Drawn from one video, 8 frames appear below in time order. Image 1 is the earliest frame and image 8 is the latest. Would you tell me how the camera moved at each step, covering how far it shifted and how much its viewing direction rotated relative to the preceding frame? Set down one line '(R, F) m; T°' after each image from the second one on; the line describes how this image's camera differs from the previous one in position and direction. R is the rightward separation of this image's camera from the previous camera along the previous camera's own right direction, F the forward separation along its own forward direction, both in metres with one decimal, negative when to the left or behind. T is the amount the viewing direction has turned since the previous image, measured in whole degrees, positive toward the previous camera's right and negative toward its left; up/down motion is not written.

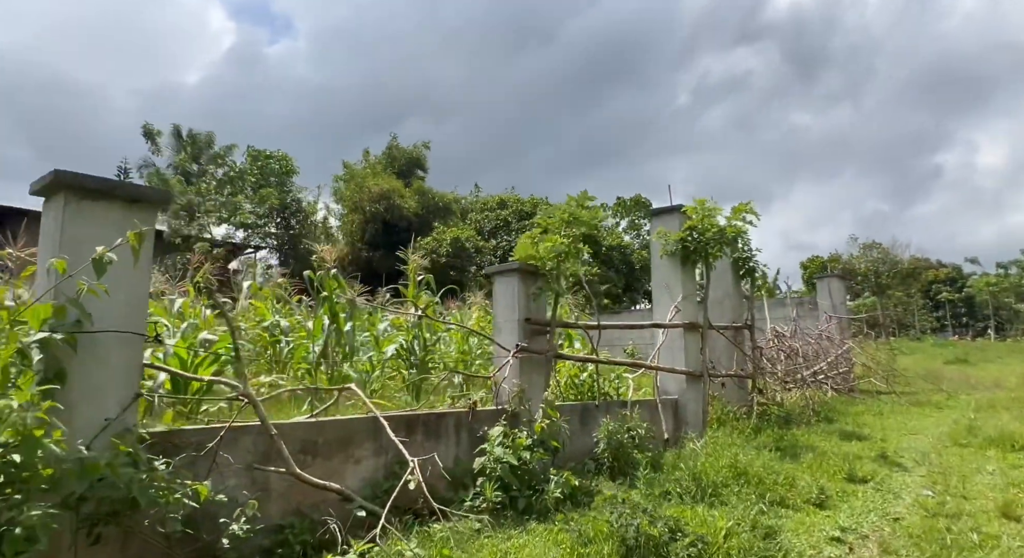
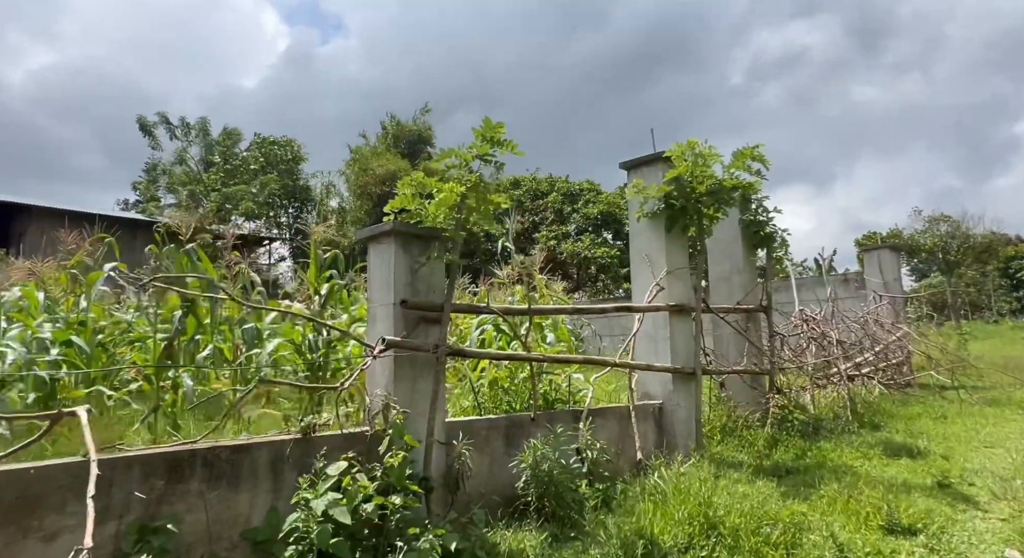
(+0.8, +1.3) m; -4°
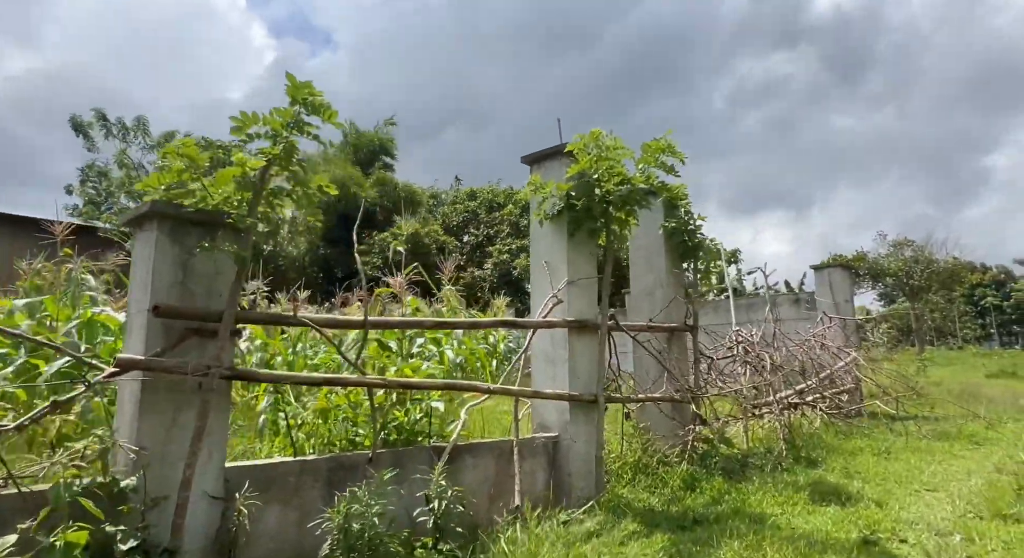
(+0.6, +0.6) m; +2°
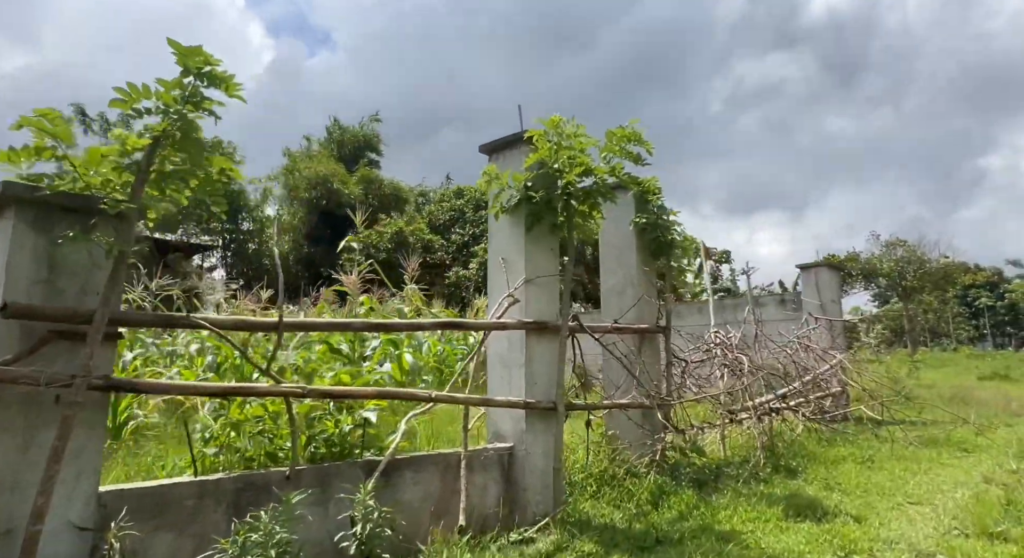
(+0.2, +0.3) m; 0°
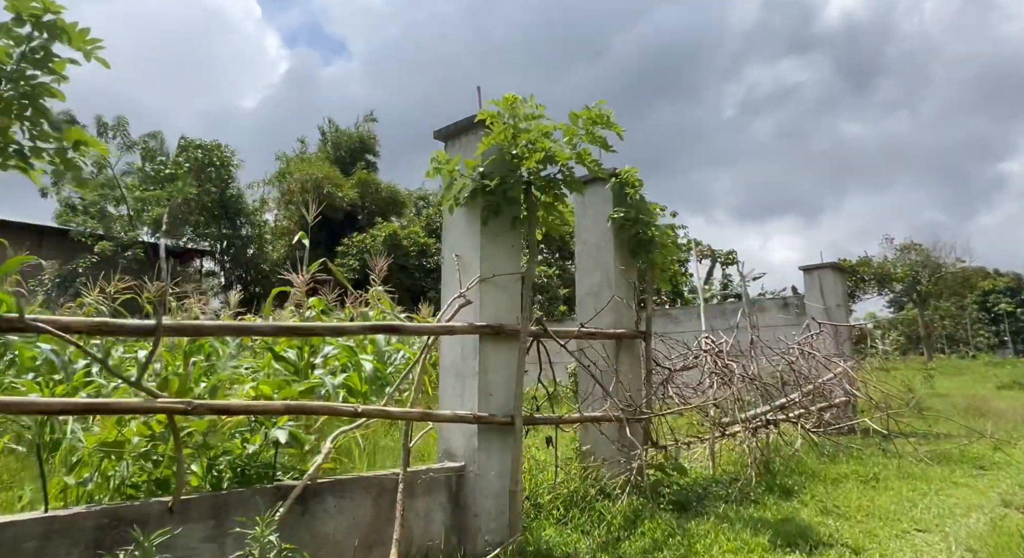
(+0.3, +0.4) m; -1°
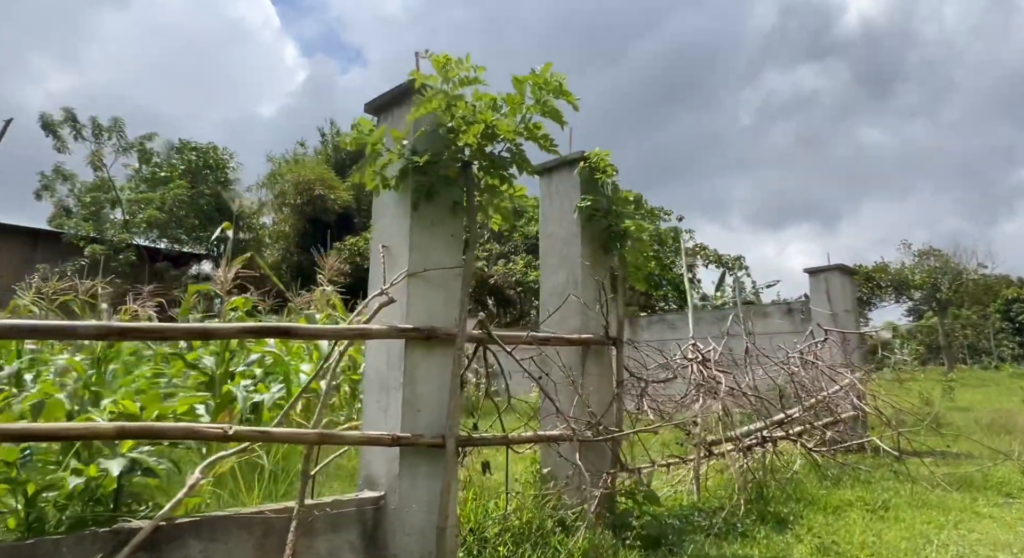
(+0.3, +0.5) m; -1°
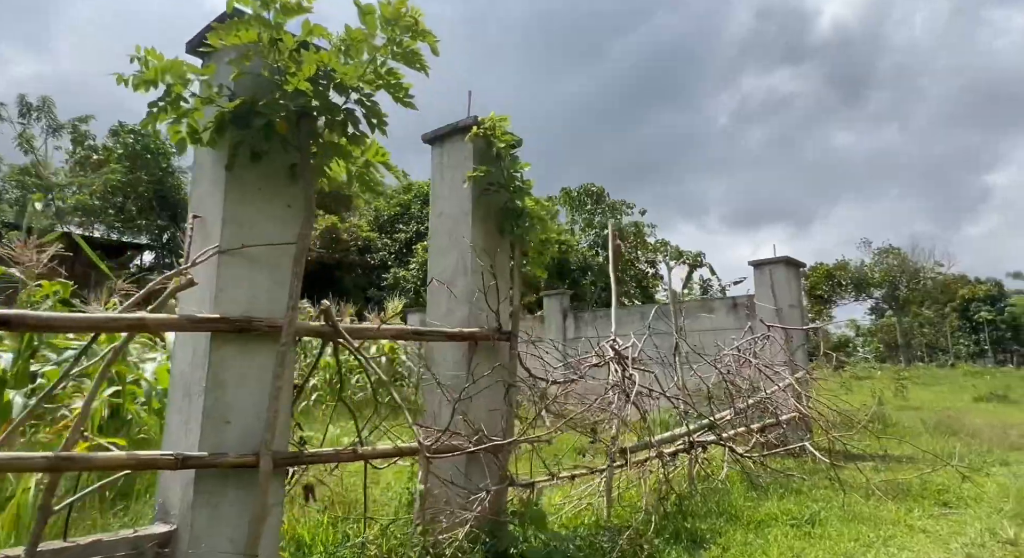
(+0.4, +0.5) m; +2°
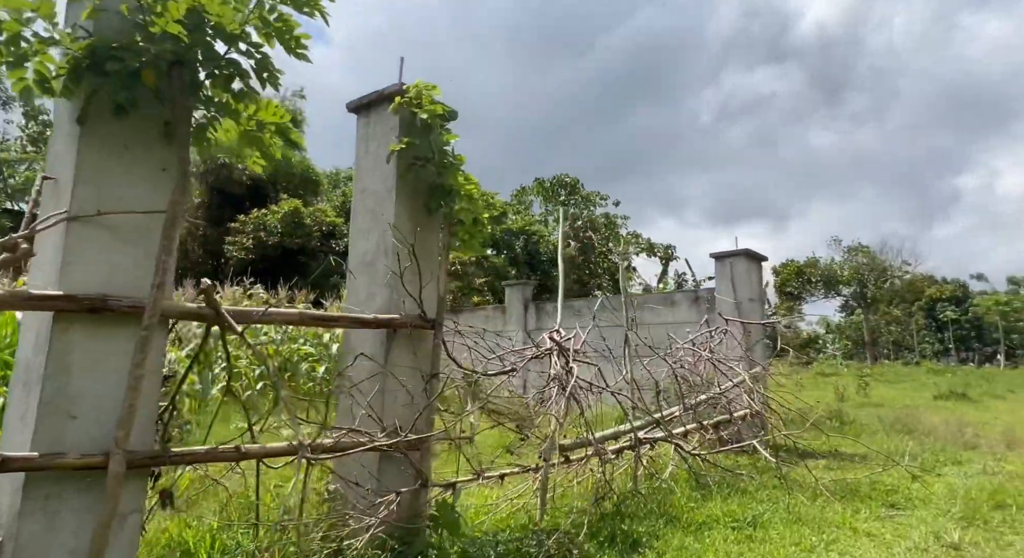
(+0.2, +0.3) m; +2°
